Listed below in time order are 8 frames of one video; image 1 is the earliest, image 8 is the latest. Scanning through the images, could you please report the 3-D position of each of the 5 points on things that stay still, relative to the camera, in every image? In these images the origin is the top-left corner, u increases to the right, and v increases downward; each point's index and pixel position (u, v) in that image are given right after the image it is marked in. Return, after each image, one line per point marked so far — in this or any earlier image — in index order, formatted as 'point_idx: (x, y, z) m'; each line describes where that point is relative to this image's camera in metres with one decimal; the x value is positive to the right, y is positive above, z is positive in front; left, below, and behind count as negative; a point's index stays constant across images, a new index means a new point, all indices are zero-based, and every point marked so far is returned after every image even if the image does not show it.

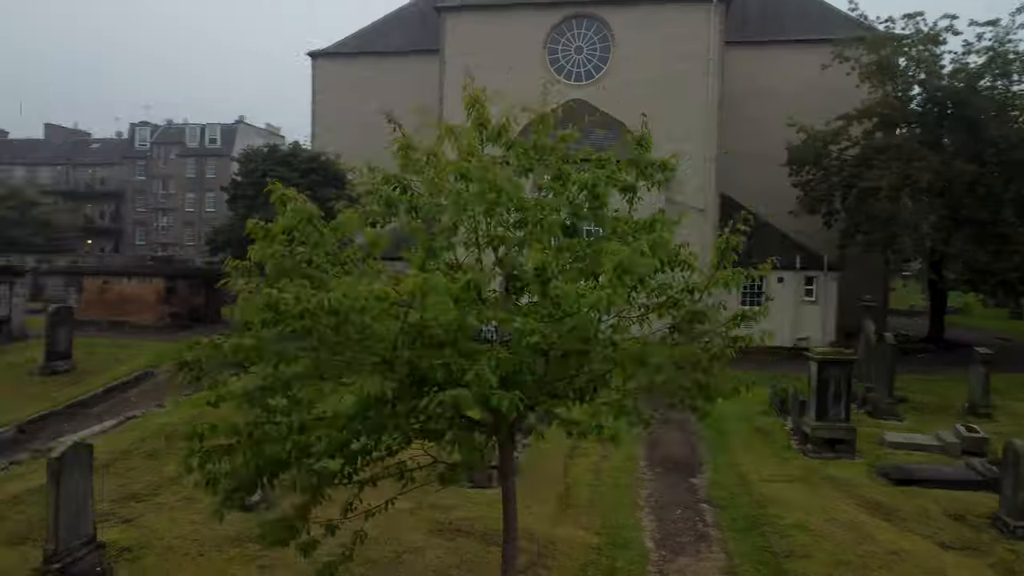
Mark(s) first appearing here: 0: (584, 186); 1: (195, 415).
0: (+0.5, +0.7, +5.5) m
1: (-5.2, -2.1, +13.1) m
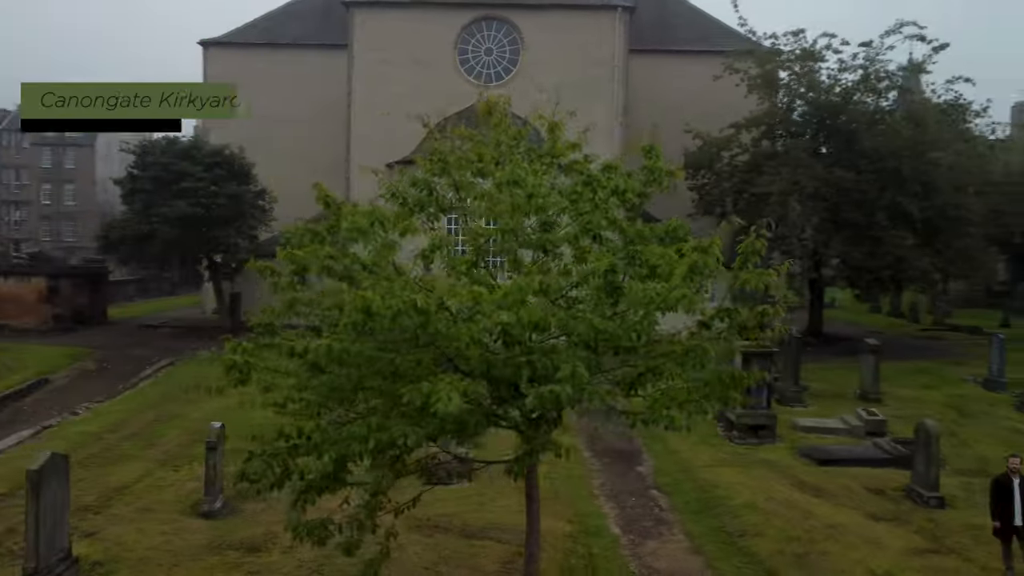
0: (+0.7, +0.7, +5.8) m
1: (-6.1, -2.1, +12.5) m
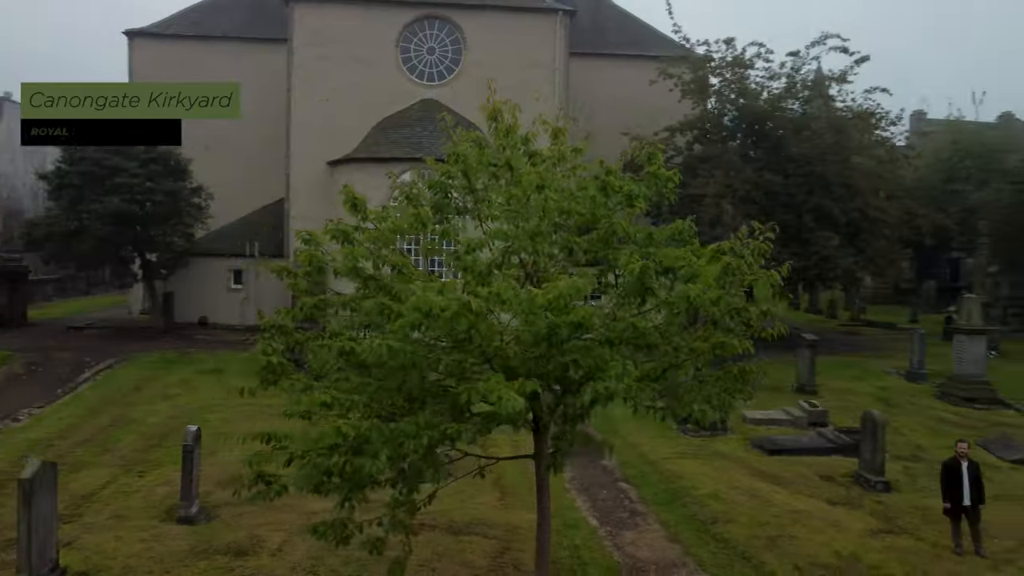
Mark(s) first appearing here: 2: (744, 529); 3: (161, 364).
0: (+0.8, +0.7, +6.1) m
1: (-6.6, -2.1, +12.0) m
2: (+2.7, -2.8, +9.3) m
3: (-7.4, -1.6, +16.9) m
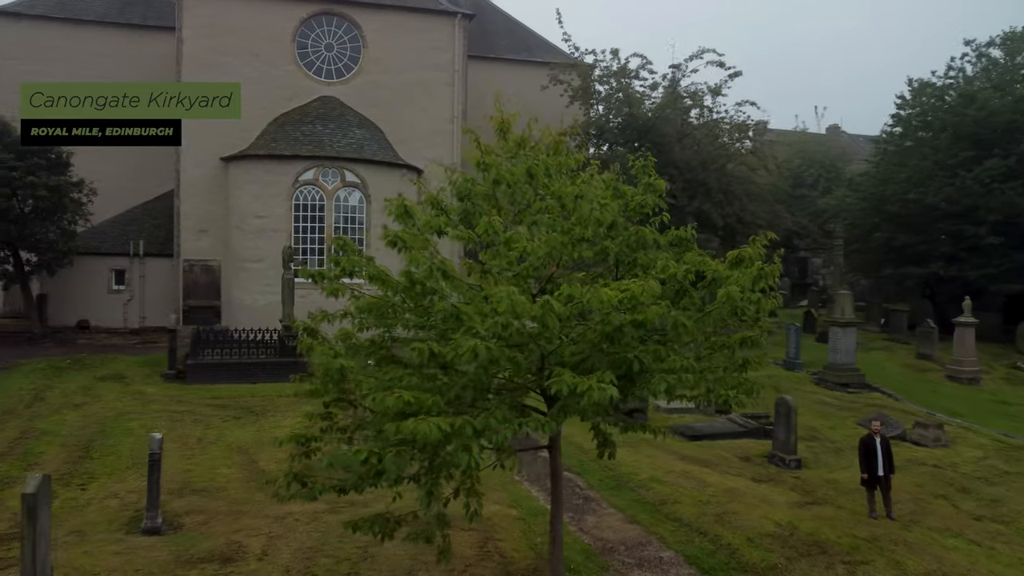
0: (+1.0, +0.7, +6.6) m
1: (-7.4, -2.2, +11.1) m
2: (+2.2, -2.8, +10.2) m
3: (-9.0, -1.7, +15.7) m
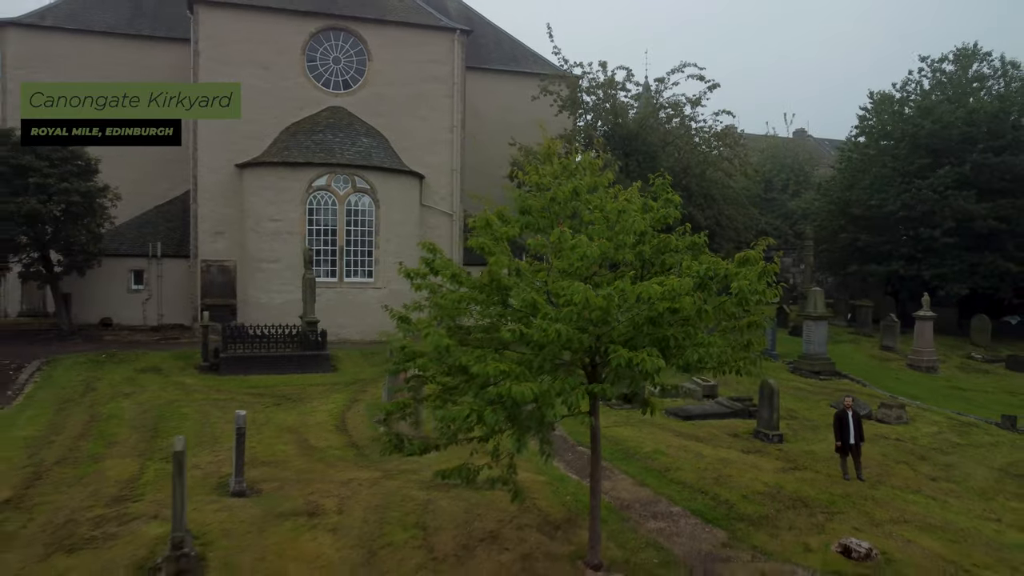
0: (+1.5, +0.8, +8.2) m
1: (-7.1, -2.2, +12.3) m
2: (+2.6, -2.7, +11.8) m
3: (-8.8, -1.6, +16.9) m
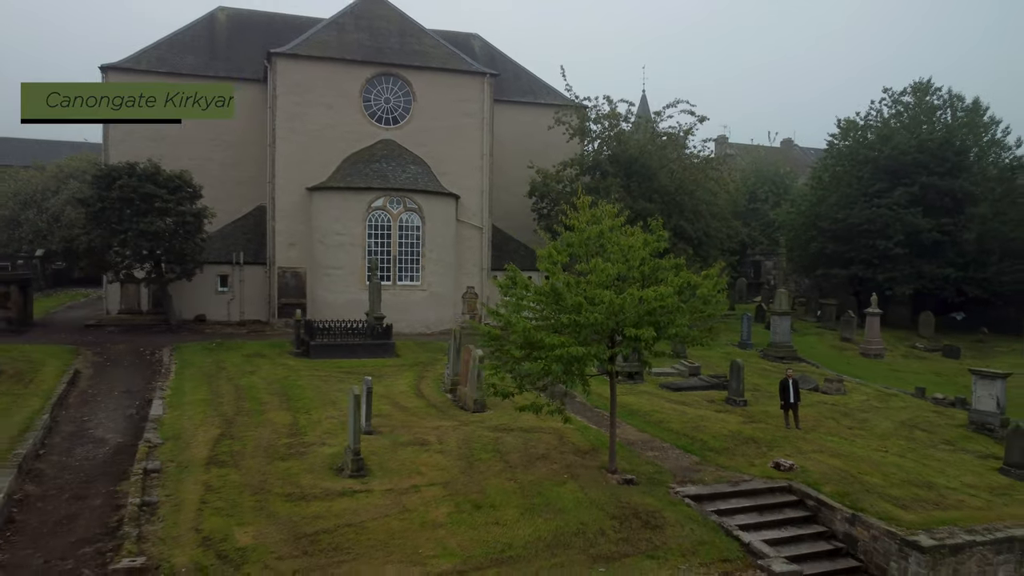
0: (+2.3, +0.7, +12.9) m
1: (-6.3, -2.2, +17.0) m
2: (+3.4, -2.8, +16.5) m
3: (-8.1, -1.7, +21.6) m
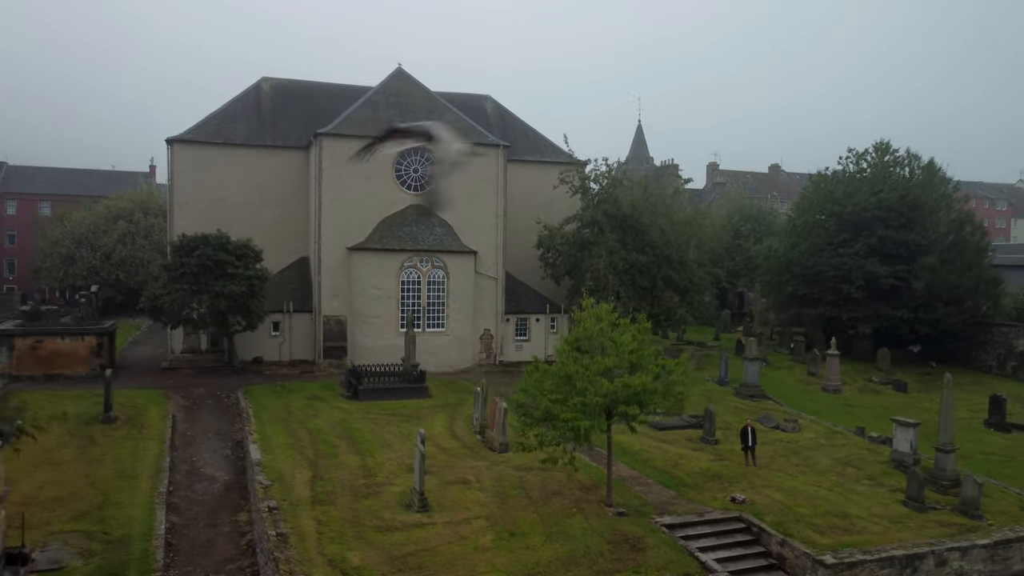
0: (+2.8, -1.1, +17.4) m
1: (-5.8, -4.0, +21.4) m
2: (+3.9, -4.5, +20.9) m
3: (-7.6, -3.5, +26.0) m
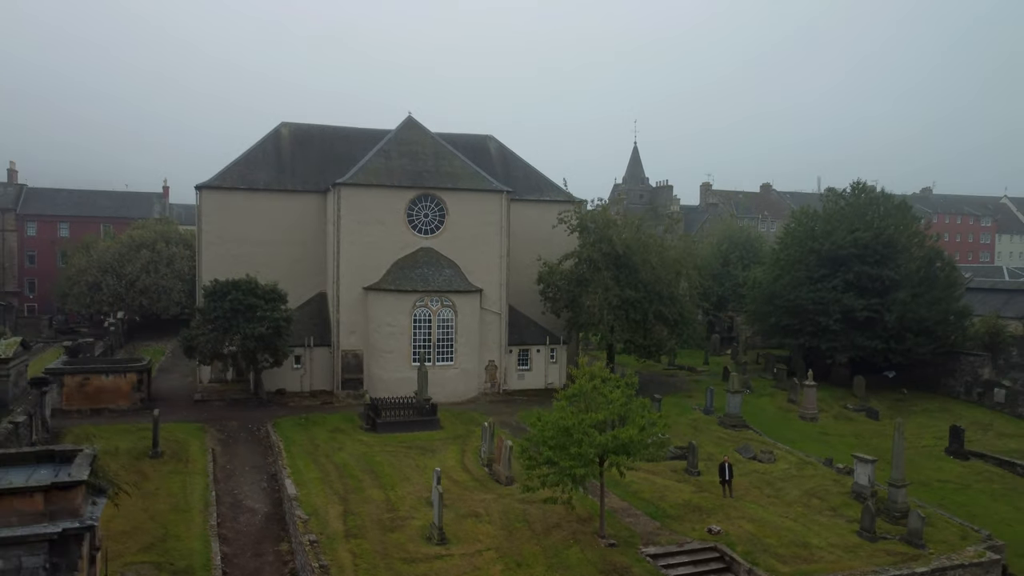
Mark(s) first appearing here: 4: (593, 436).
0: (+2.9, -2.6, +20.1) m
1: (-5.7, -5.5, +24.1) m
2: (+4.0, -6.1, +23.7) m
3: (-7.5, -5.0, +28.7) m
4: (+1.9, -3.5, +18.7) m
